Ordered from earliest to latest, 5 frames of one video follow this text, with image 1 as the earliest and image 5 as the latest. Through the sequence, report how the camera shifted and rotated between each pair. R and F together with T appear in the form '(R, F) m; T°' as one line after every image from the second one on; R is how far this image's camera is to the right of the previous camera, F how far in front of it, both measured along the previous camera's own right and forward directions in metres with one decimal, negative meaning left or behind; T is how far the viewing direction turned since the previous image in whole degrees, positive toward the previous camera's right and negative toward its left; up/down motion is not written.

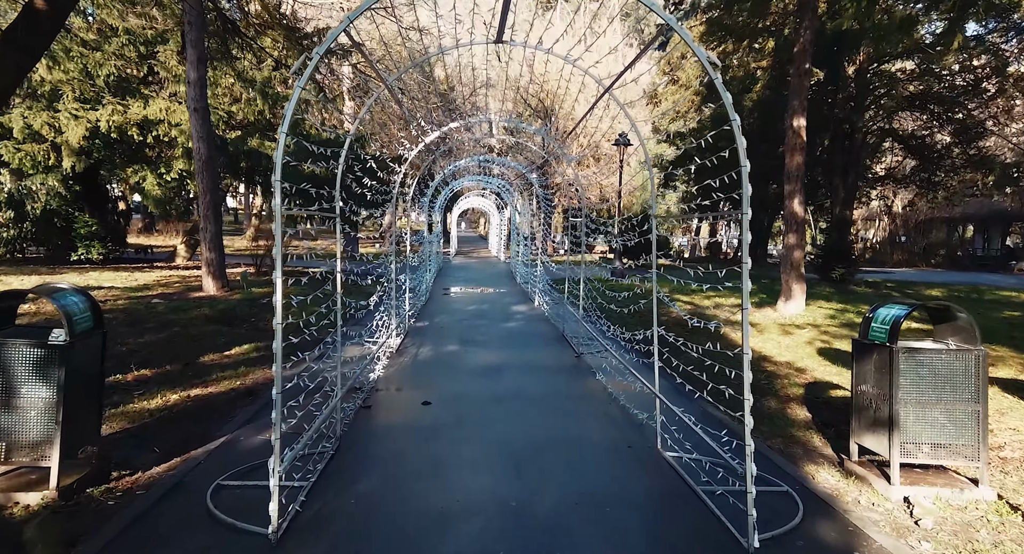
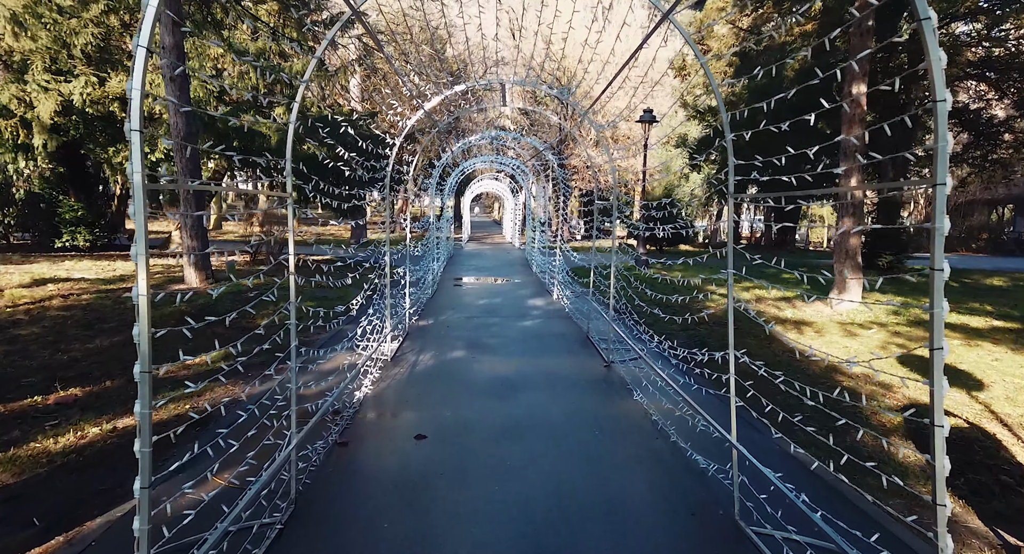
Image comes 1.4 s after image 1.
(0.0, +0.8) m; -2°
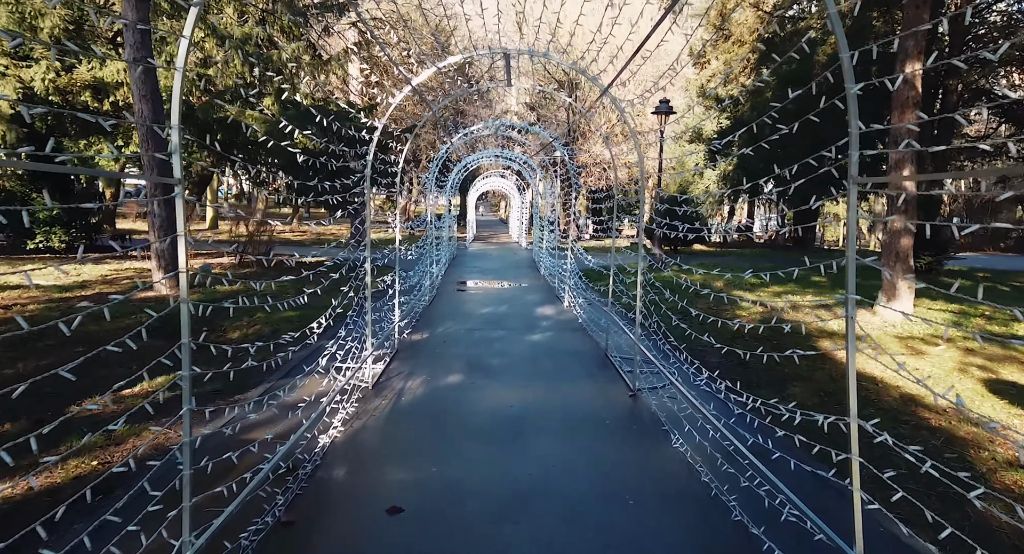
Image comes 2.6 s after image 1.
(0.0, +0.7) m; -1°
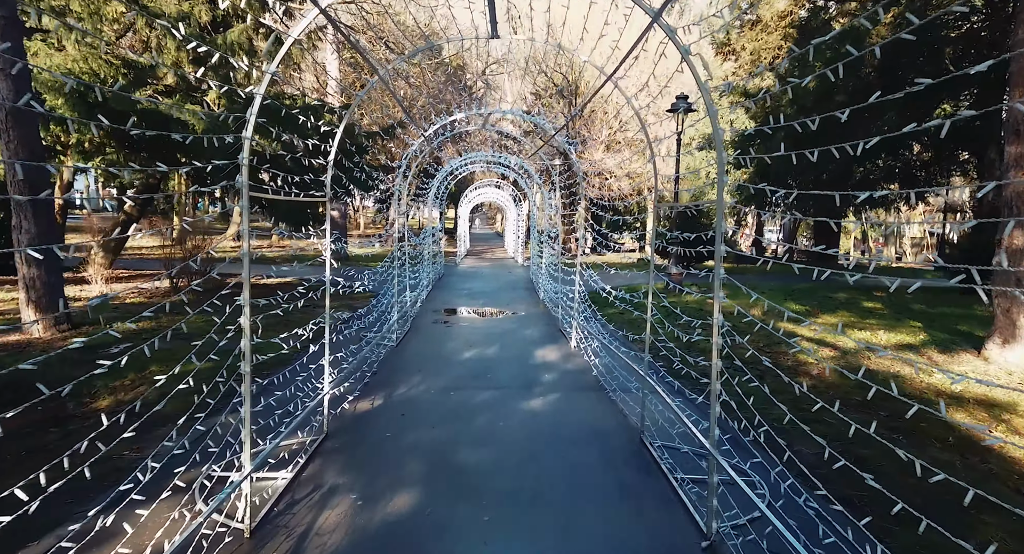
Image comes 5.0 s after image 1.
(0.0, +1.4) m; 0°
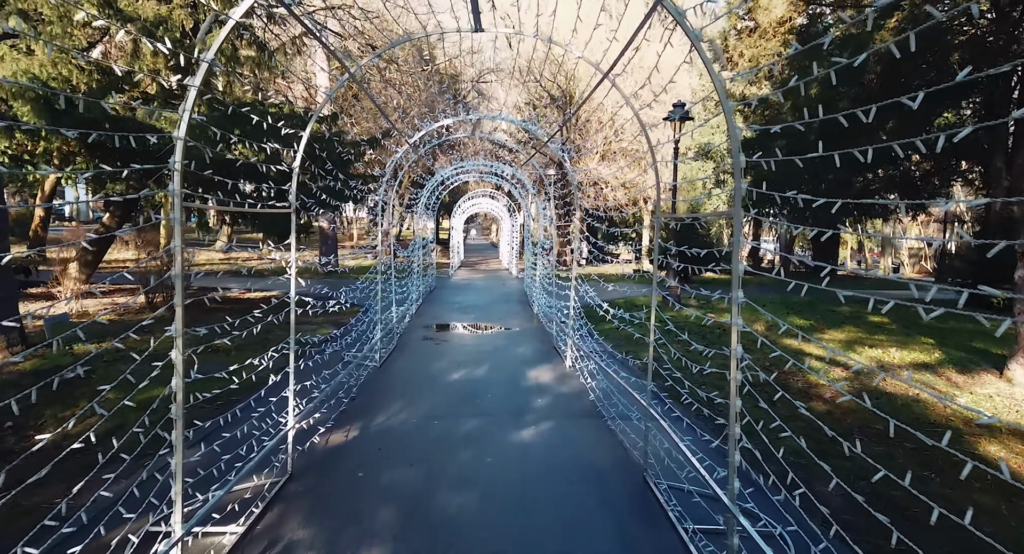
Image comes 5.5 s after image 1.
(0.0, +0.3) m; 0°
